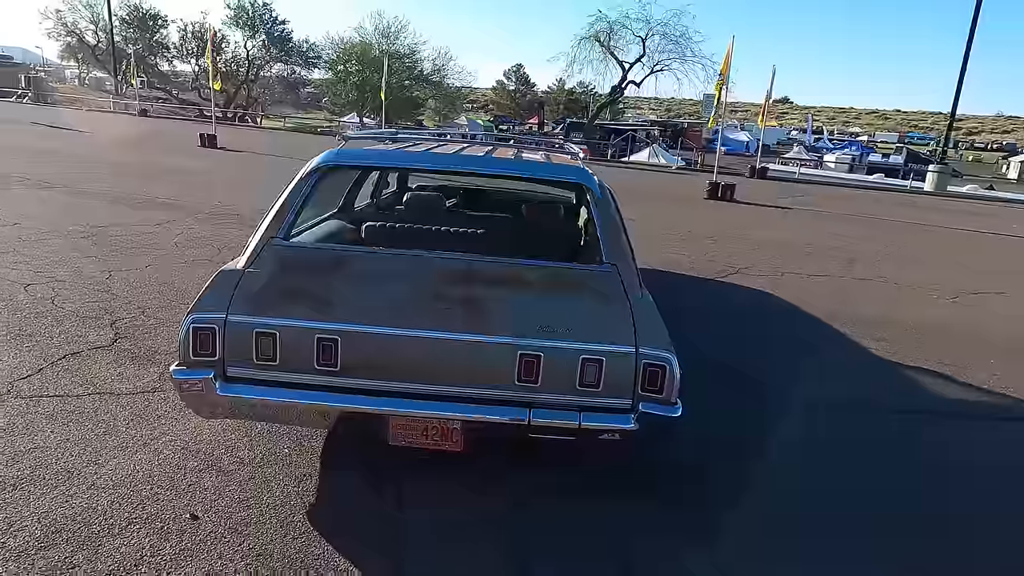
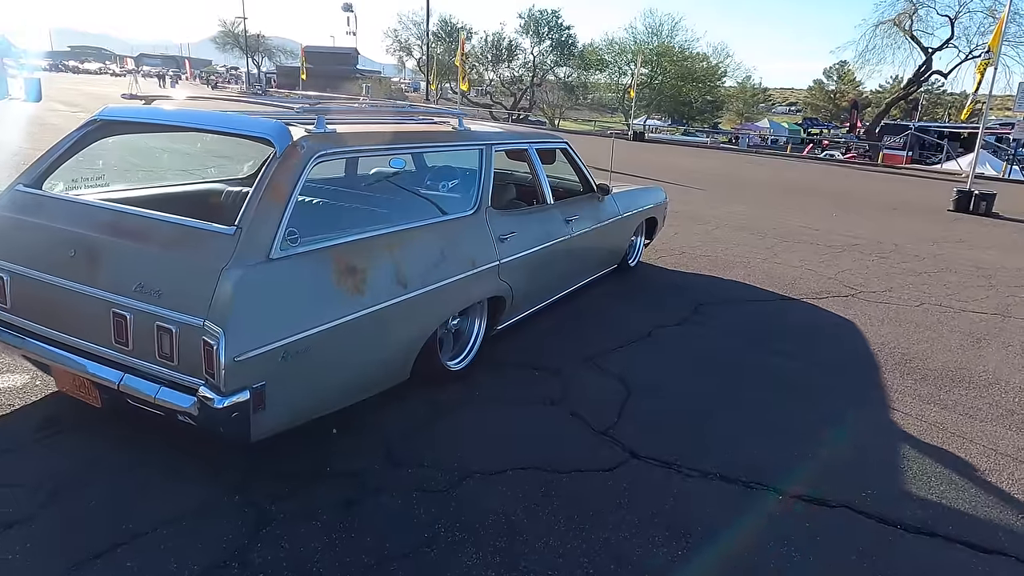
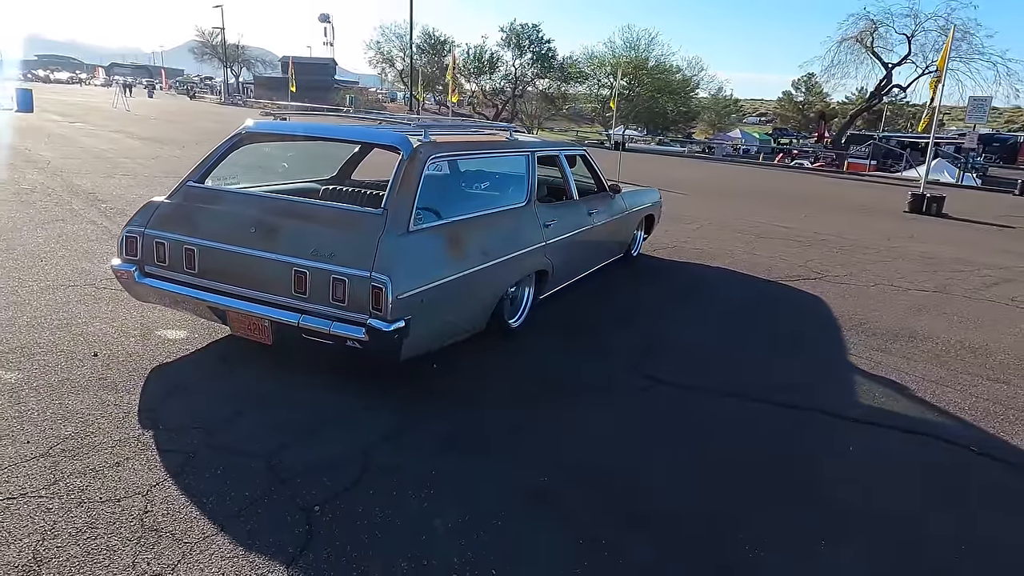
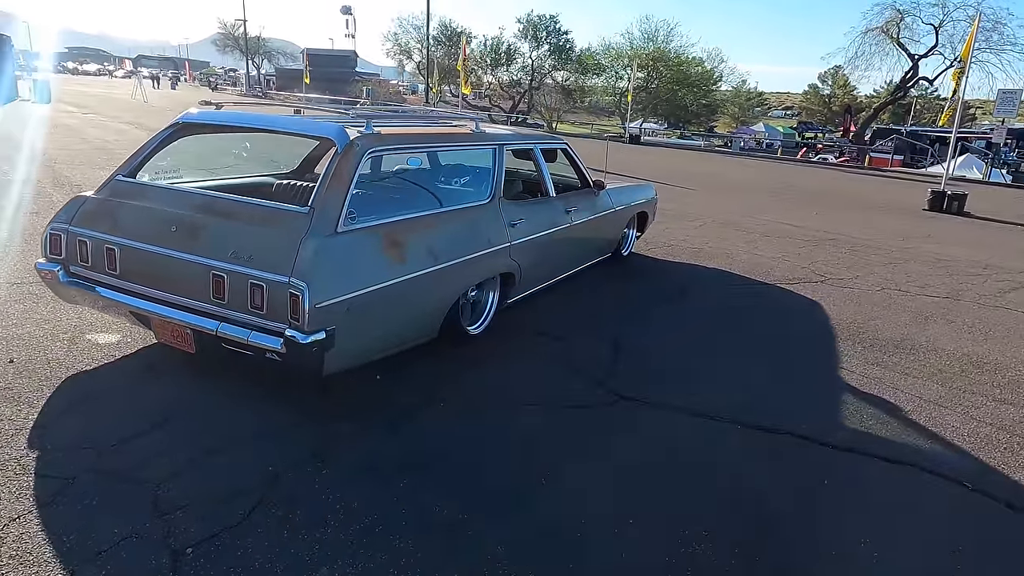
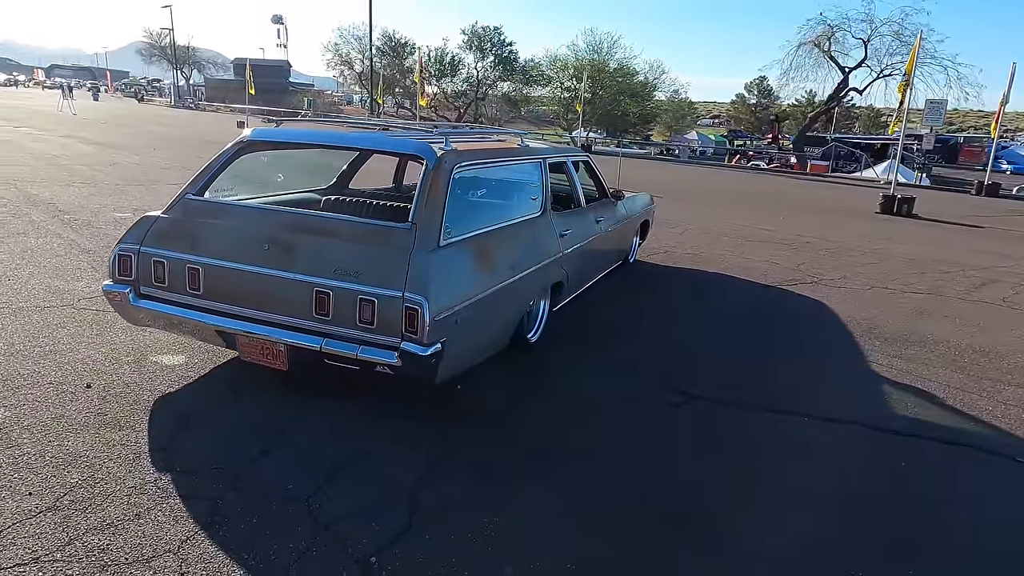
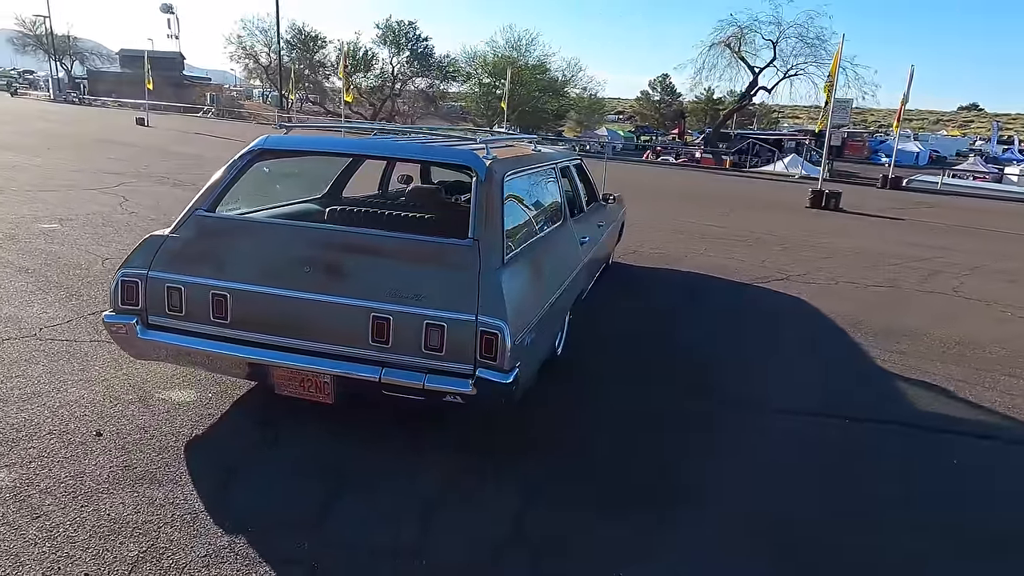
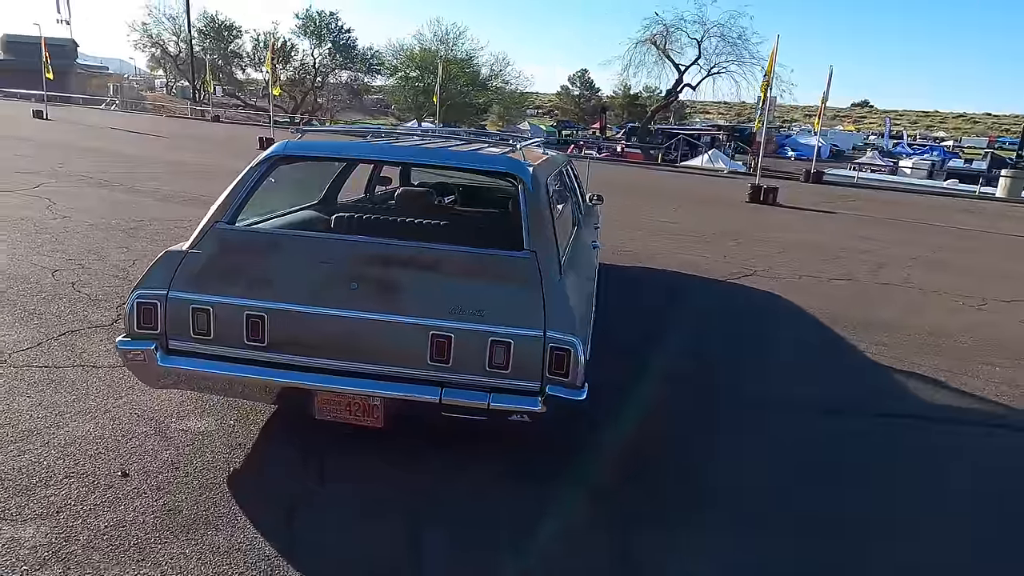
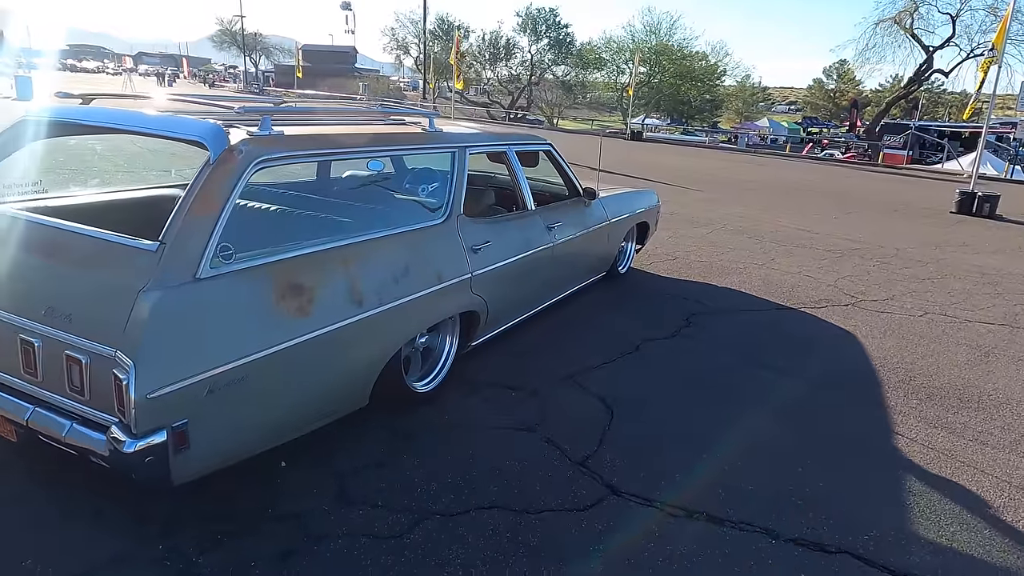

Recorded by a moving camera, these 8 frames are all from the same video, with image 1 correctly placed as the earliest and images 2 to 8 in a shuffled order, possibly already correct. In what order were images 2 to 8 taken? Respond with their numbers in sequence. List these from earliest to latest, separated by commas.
7, 6, 5, 3, 4, 2, 8
